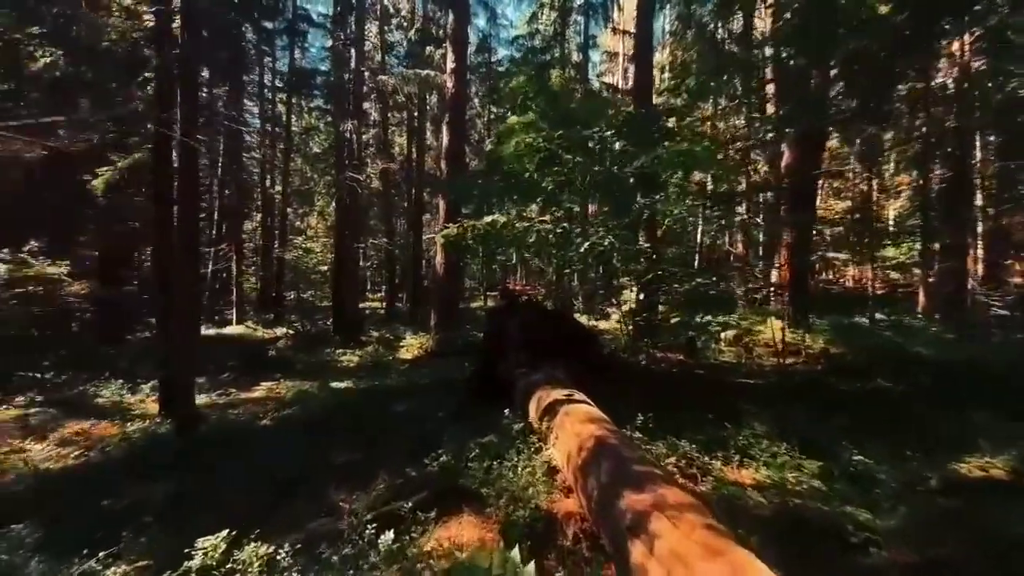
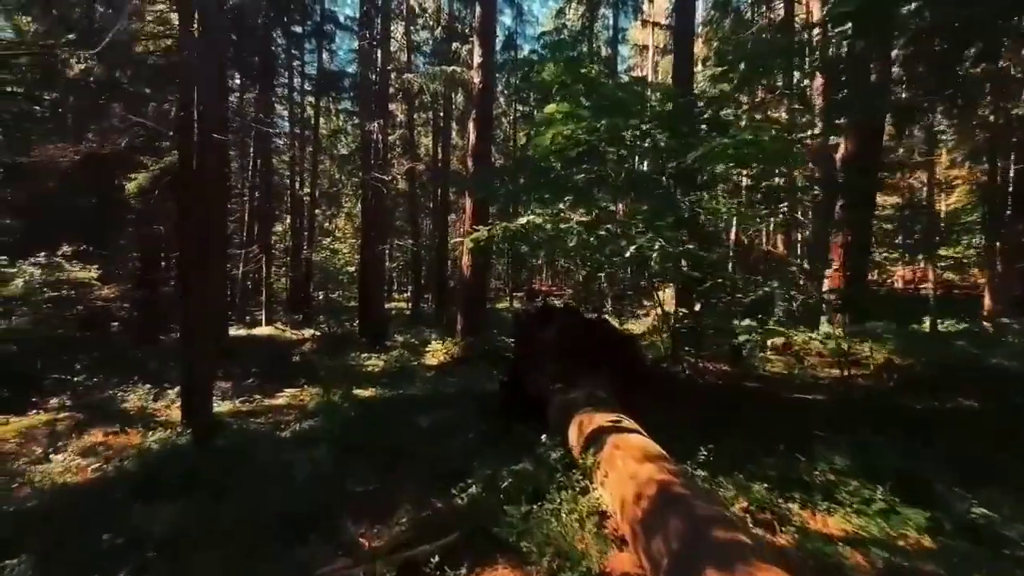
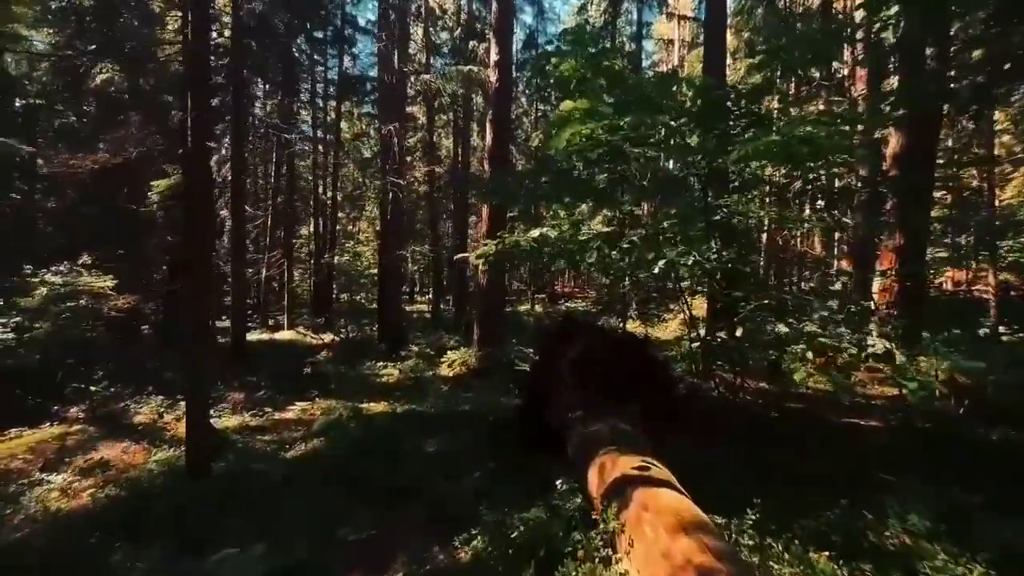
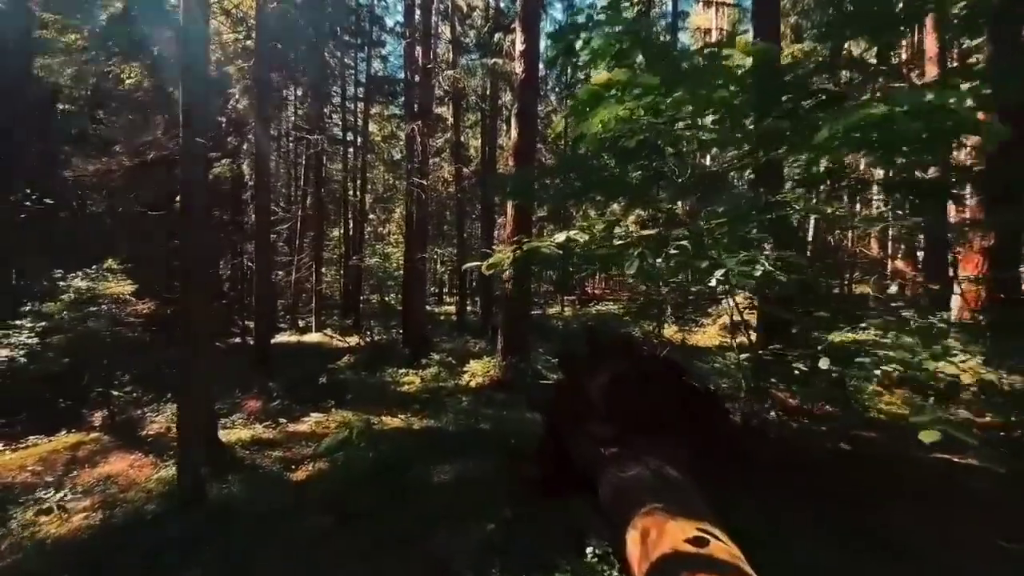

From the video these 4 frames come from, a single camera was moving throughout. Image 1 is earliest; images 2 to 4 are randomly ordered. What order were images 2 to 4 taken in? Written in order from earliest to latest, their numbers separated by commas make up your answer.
2, 3, 4
